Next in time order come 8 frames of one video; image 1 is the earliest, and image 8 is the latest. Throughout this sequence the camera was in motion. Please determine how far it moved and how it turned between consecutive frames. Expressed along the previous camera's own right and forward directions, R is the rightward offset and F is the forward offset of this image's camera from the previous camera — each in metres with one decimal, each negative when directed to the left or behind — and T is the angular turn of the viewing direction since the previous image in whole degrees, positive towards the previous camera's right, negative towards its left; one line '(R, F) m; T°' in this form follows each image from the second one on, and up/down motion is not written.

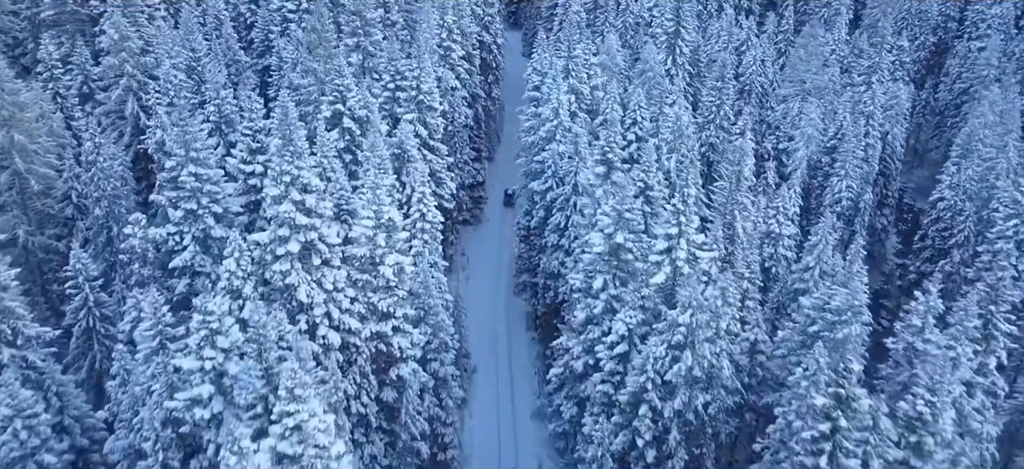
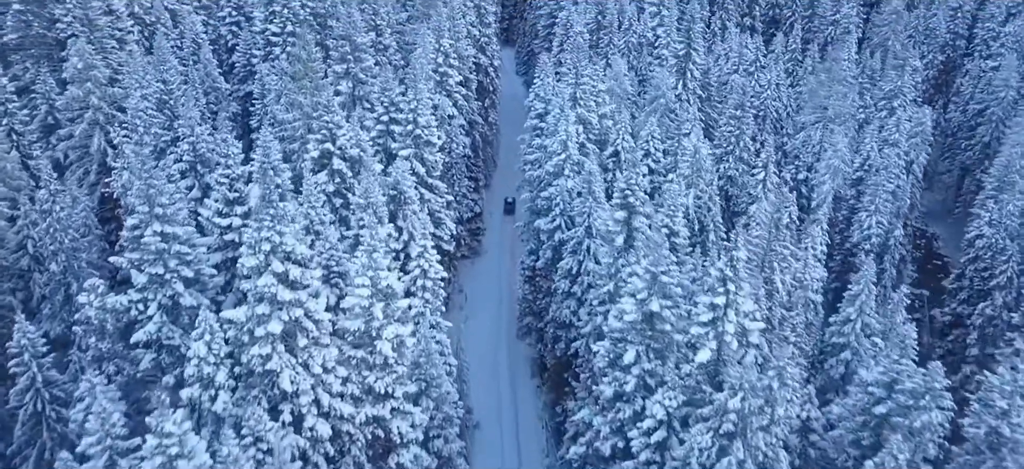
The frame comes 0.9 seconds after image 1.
(-0.9, +3.4) m; +1°
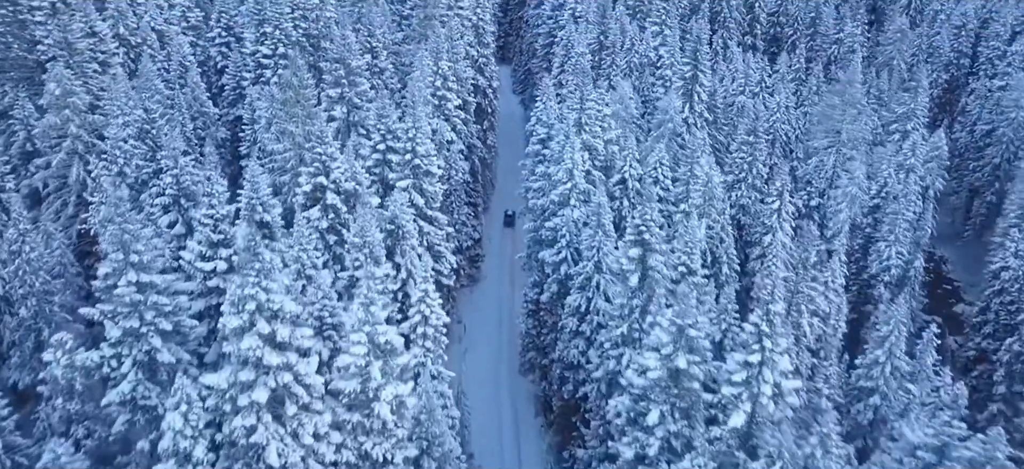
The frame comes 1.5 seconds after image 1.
(-0.5, +1.9) m; +1°
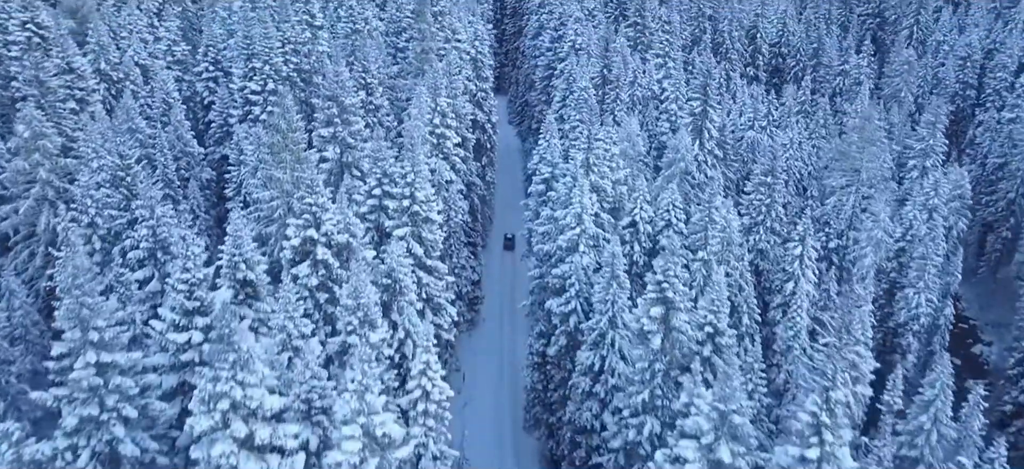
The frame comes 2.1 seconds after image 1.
(-0.6, +2.5) m; +1°
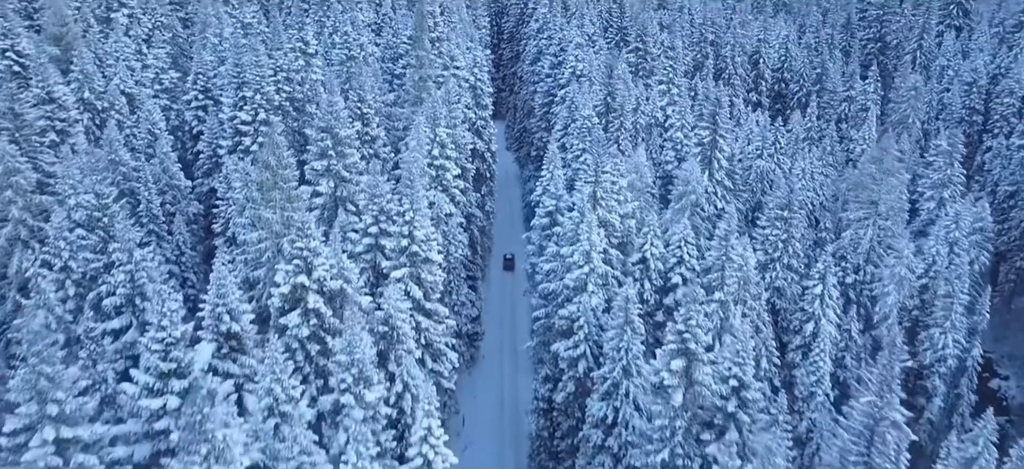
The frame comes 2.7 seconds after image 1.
(-0.4, +1.9) m; 0°
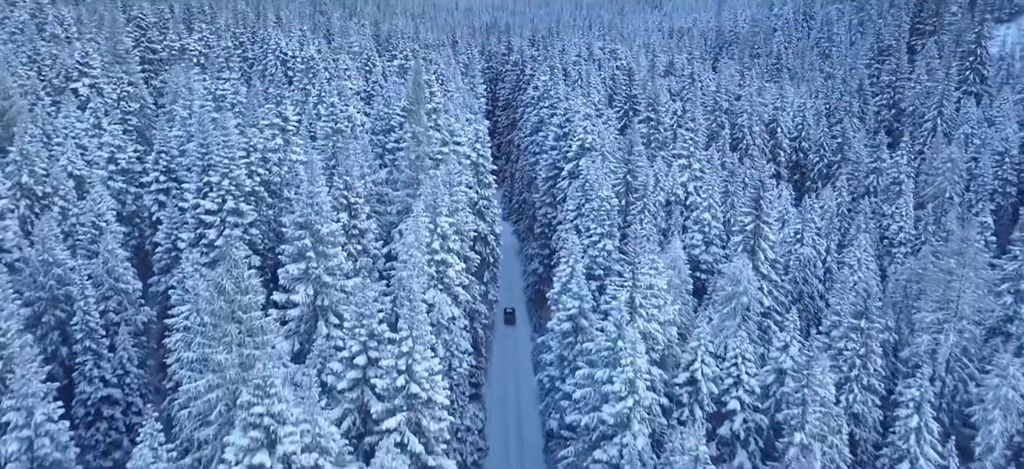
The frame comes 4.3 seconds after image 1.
(-1.2, +6.2) m; +1°
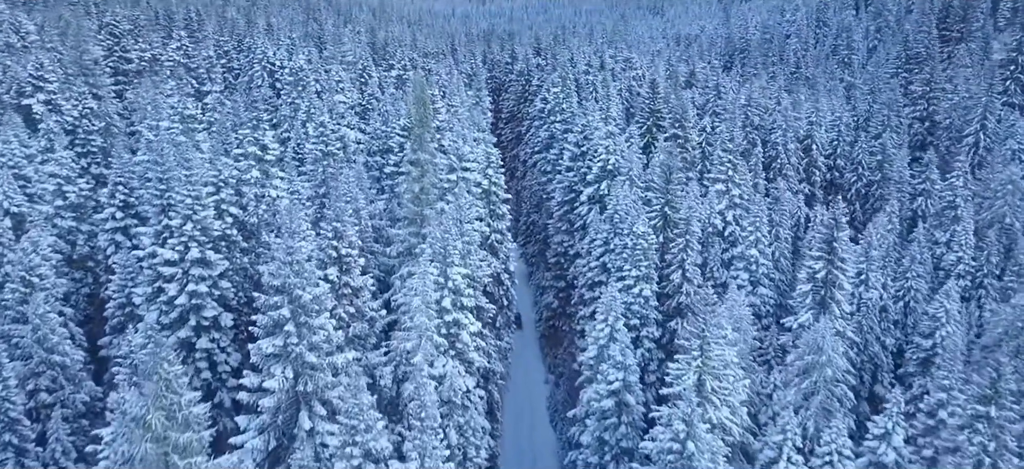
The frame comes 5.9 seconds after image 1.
(-1.2, +6.1) m; 0°
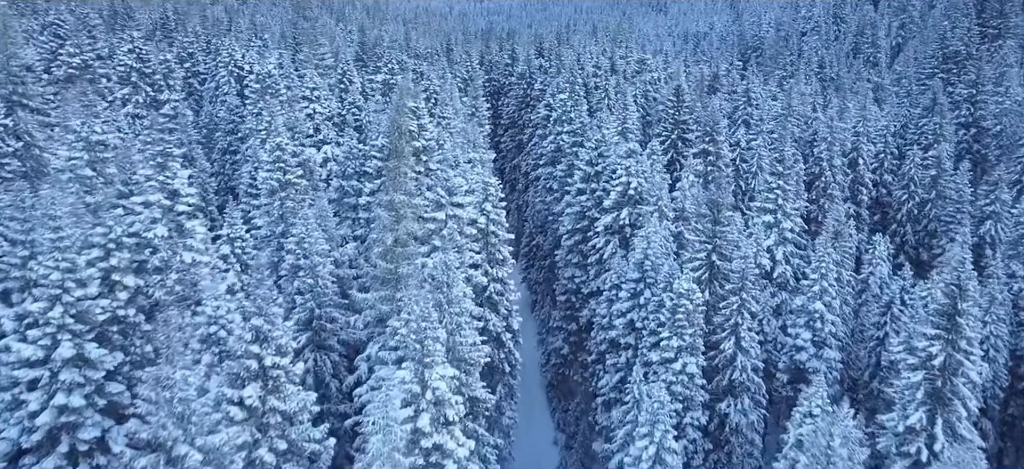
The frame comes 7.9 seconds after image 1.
(-0.2, +8.1) m; 0°
